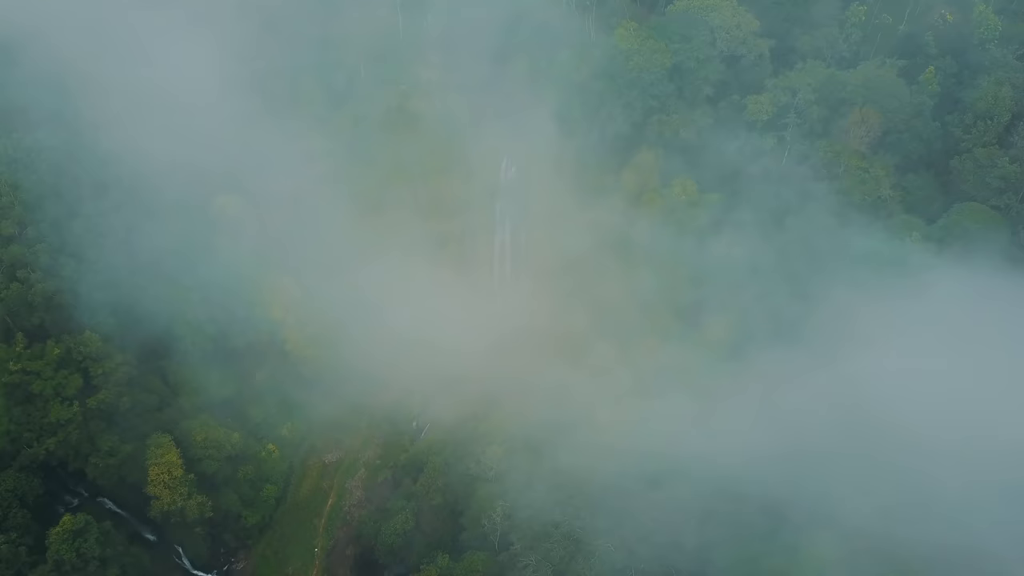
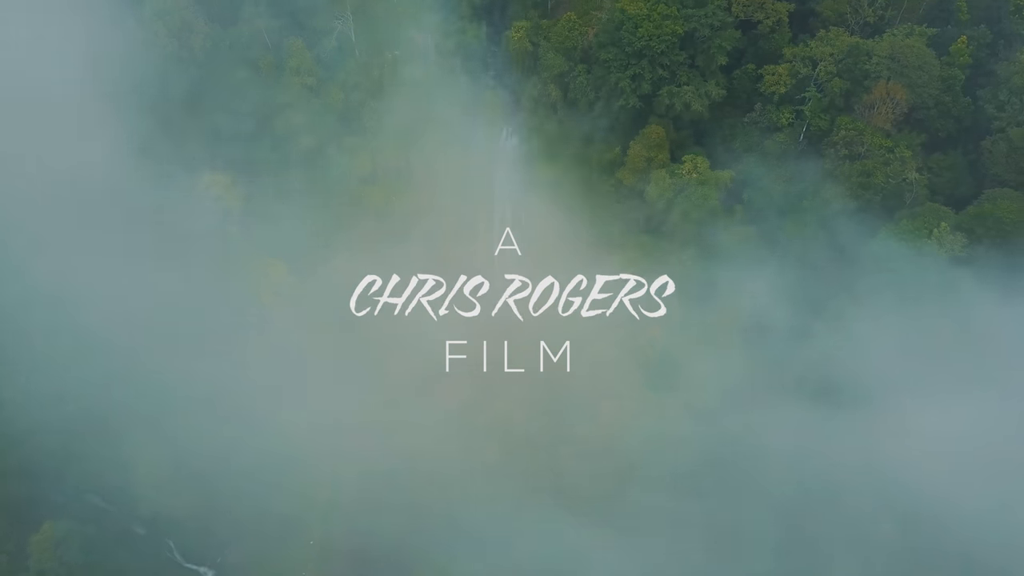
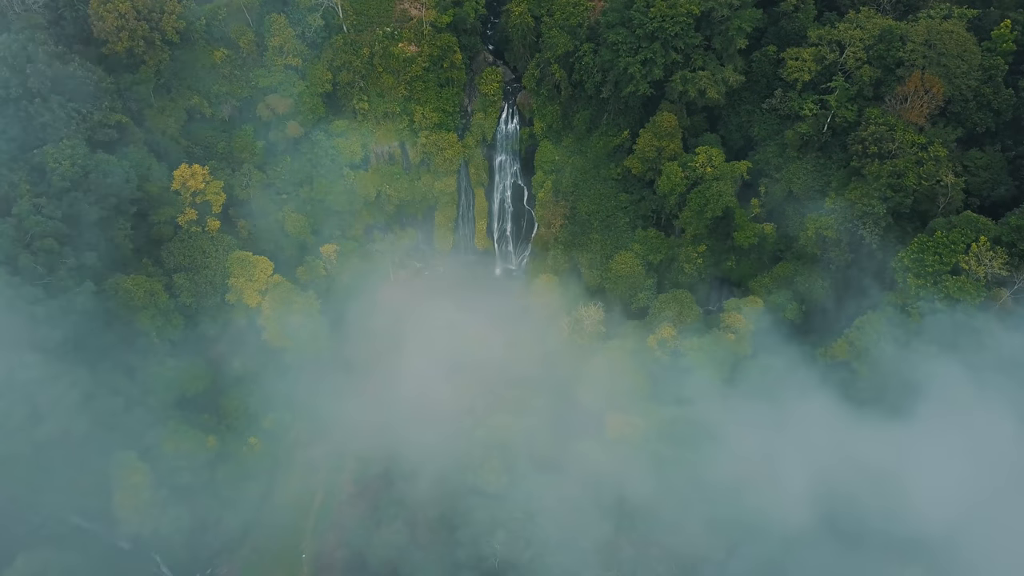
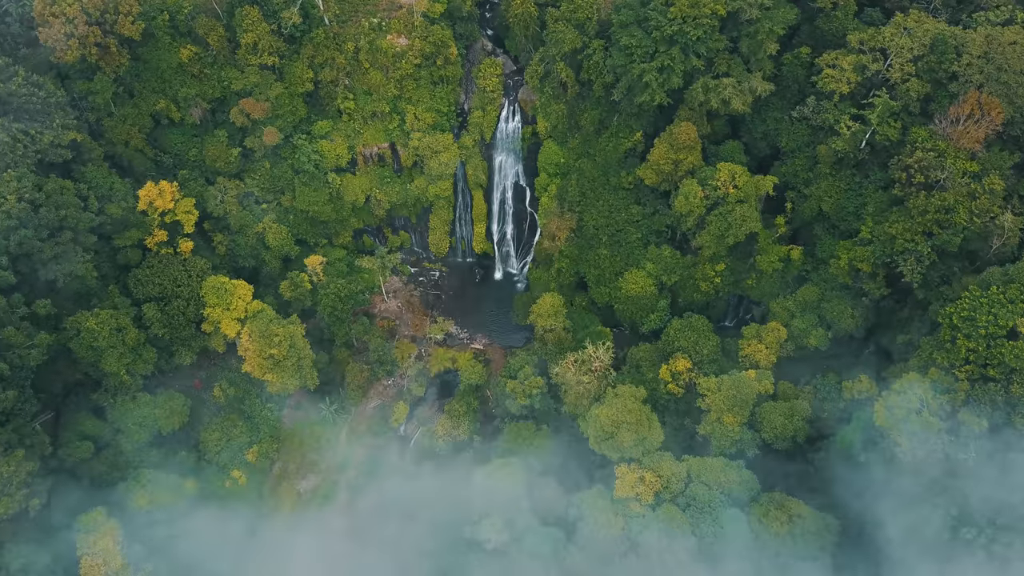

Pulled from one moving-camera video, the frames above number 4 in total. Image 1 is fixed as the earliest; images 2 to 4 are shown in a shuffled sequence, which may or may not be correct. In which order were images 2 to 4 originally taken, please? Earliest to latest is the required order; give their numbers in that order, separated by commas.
2, 3, 4
